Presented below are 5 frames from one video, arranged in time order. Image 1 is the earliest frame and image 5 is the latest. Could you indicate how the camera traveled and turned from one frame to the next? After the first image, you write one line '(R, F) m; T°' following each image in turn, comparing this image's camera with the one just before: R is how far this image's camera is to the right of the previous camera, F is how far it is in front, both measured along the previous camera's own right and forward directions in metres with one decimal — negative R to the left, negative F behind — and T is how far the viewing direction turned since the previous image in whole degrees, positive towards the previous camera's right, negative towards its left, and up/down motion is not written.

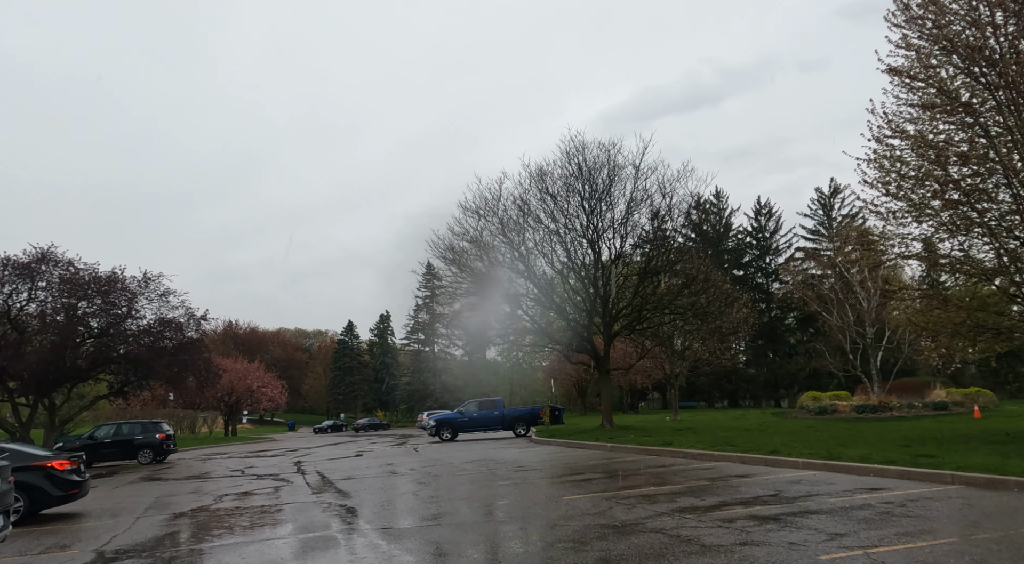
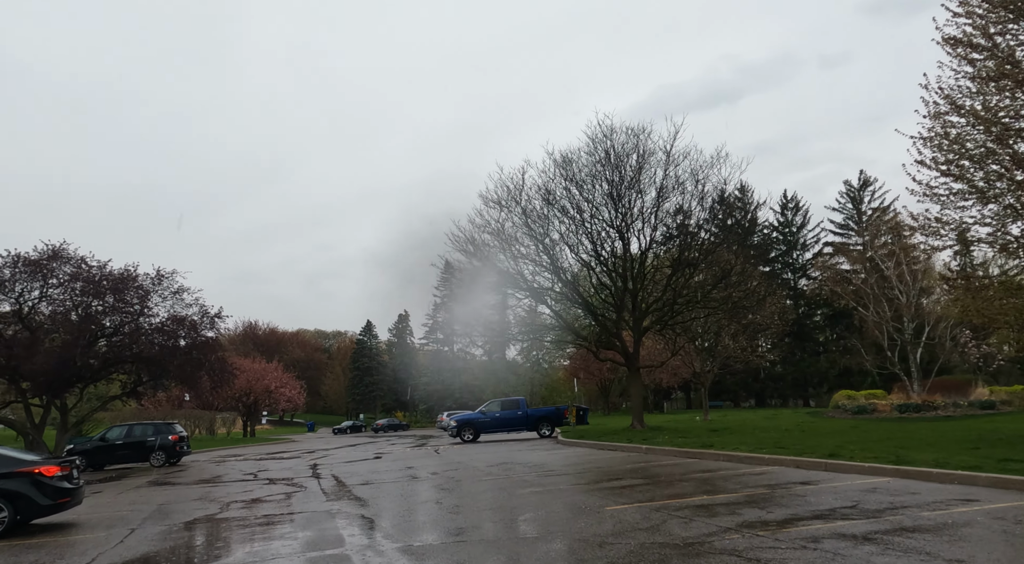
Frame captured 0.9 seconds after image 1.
(-0.2, +1.1) m; -1°
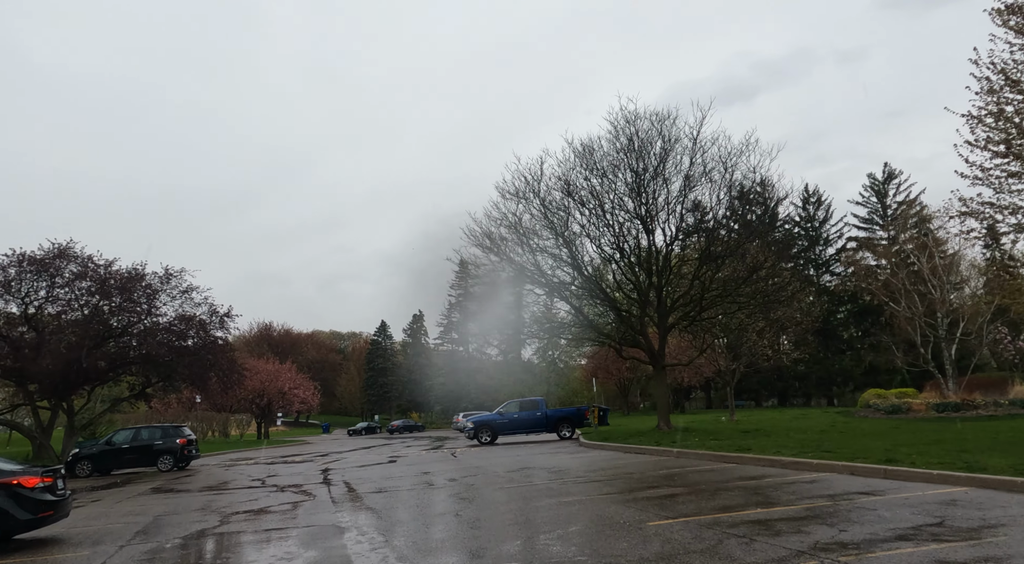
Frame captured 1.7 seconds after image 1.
(-0.1, +1.0) m; -1°
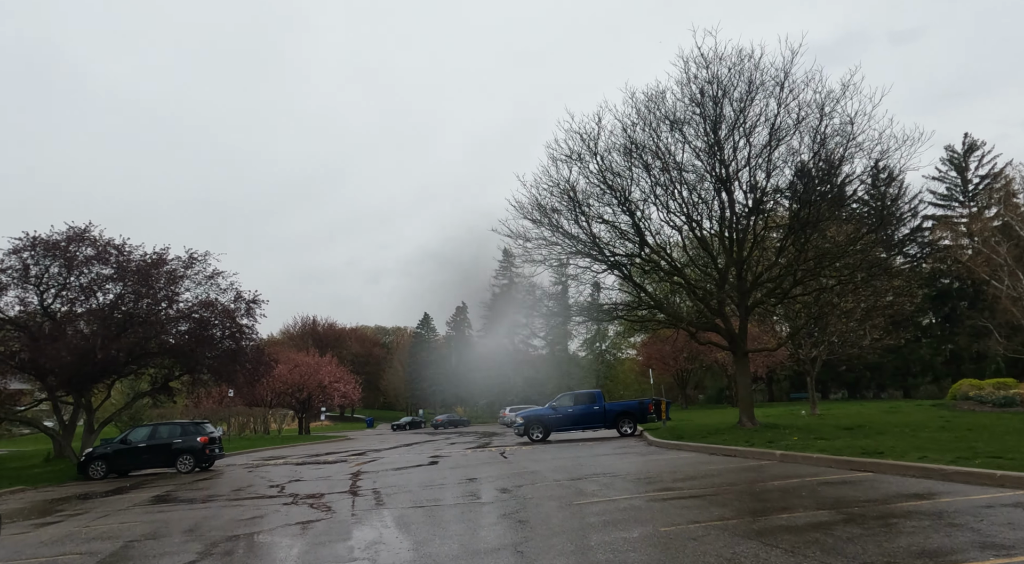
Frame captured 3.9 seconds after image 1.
(-0.3, +2.9) m; -3°
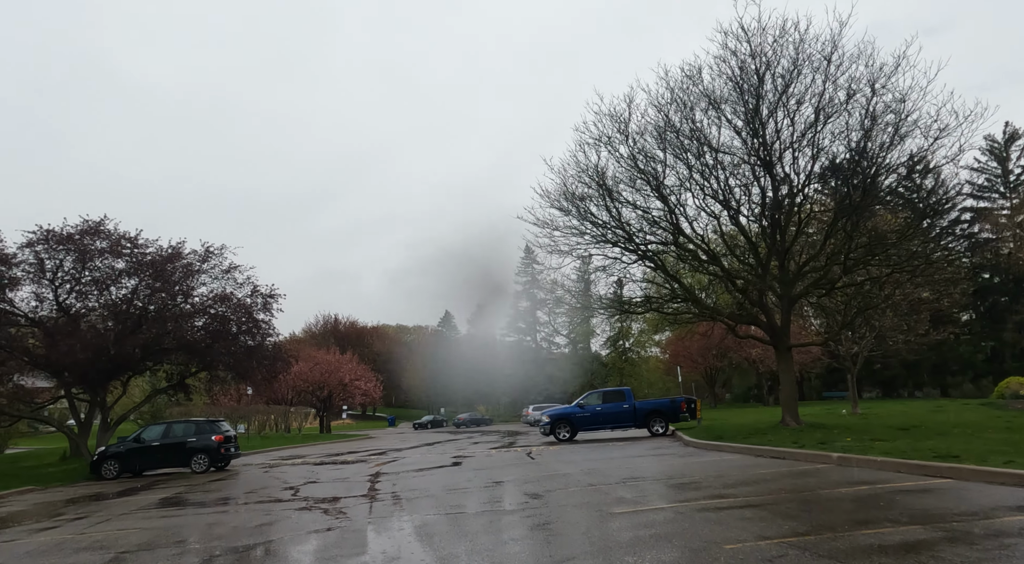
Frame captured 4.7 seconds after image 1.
(-0.1, +1.0) m; -2°
